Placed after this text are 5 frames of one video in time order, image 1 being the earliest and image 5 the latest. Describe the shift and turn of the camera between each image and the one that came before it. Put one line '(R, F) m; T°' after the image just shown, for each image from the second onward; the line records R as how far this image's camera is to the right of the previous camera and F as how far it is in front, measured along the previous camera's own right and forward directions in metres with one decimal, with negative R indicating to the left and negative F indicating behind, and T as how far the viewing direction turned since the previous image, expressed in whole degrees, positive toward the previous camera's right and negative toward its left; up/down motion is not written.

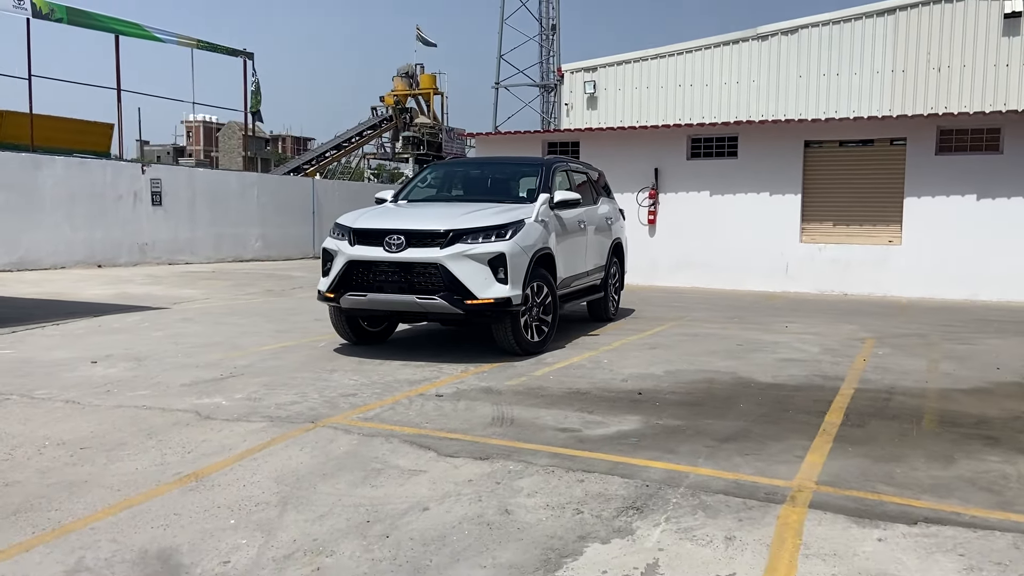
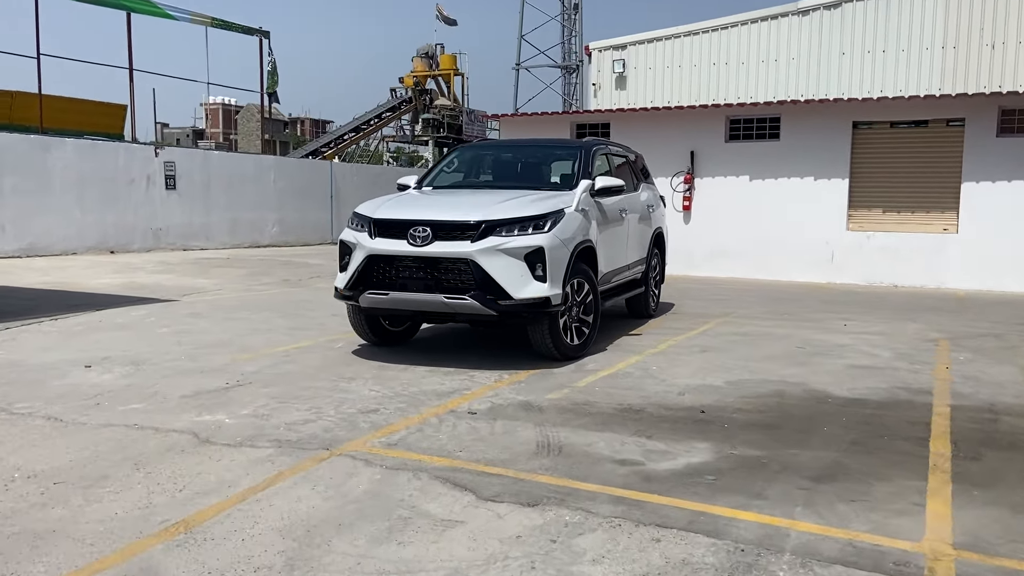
(-0.2, +0.8) m; -1°
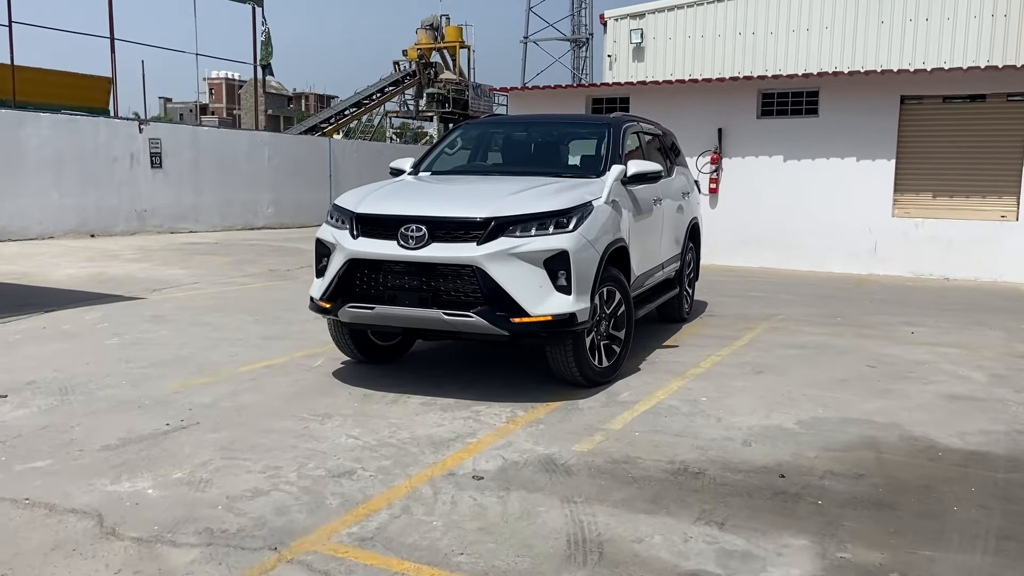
(-0.1, +1.3) m; 0°
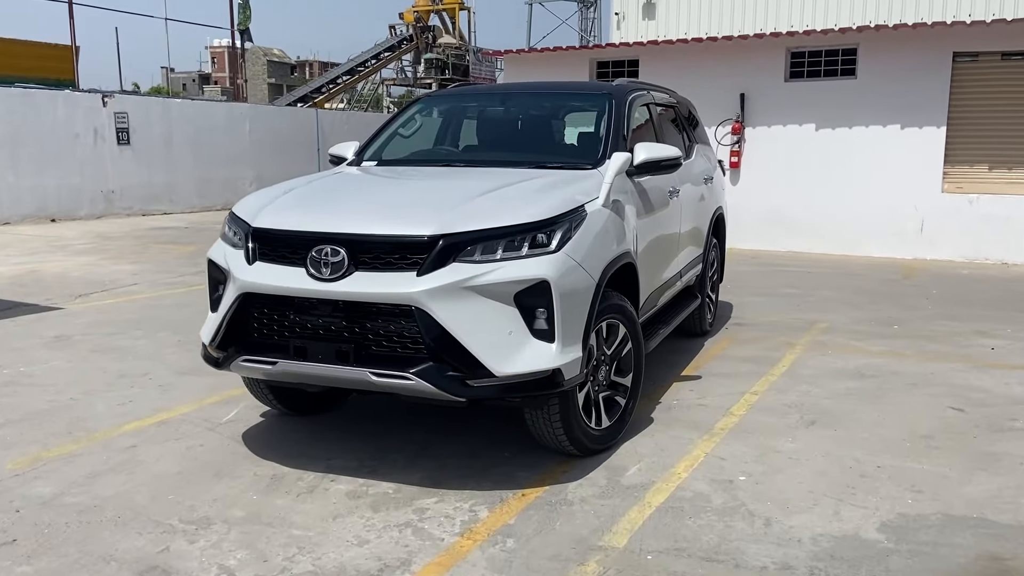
(+0.2, +1.5) m; -1°
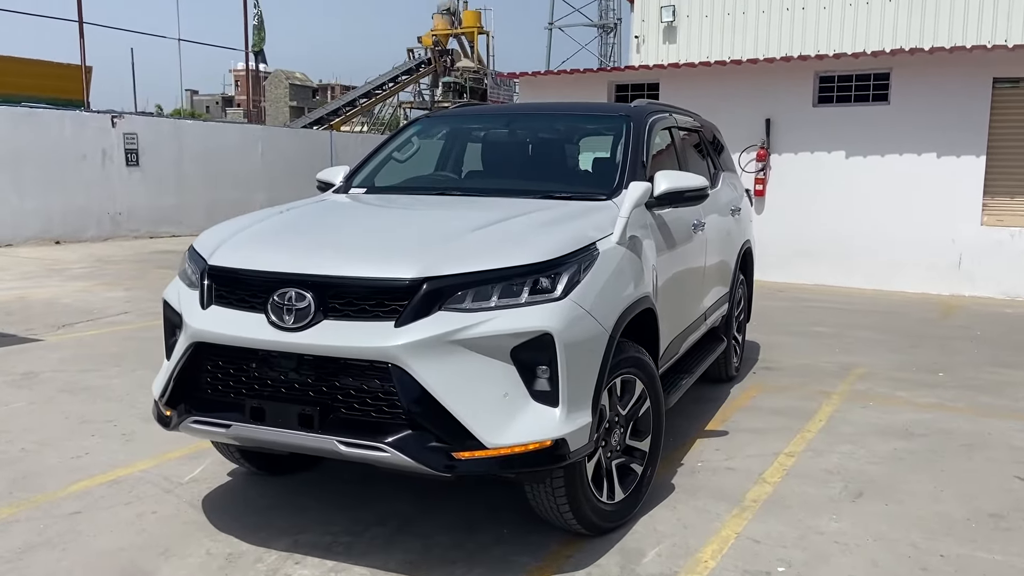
(+0.1, +0.6) m; -1°
